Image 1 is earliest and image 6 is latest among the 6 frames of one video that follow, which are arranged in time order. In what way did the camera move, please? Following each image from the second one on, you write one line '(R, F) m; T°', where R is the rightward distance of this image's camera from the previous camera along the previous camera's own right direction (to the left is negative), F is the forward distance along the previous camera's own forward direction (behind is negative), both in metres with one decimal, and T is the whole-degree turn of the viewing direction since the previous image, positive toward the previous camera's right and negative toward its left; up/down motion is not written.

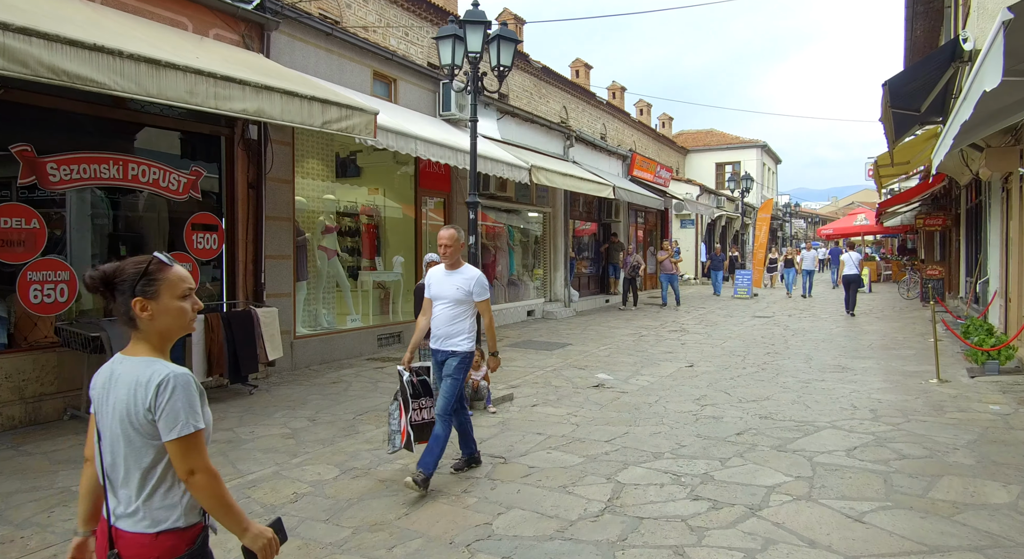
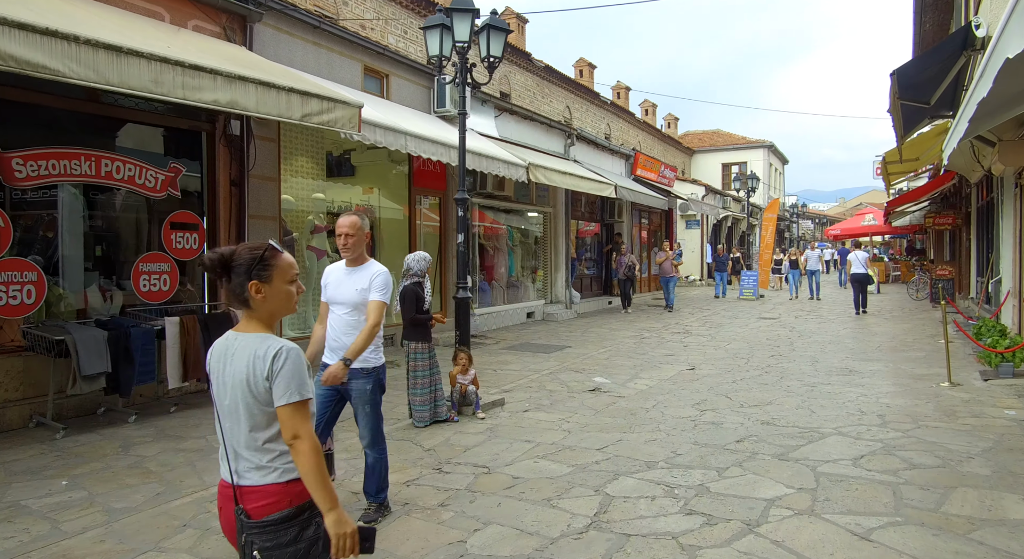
(+0.2, +0.3) m; -1°
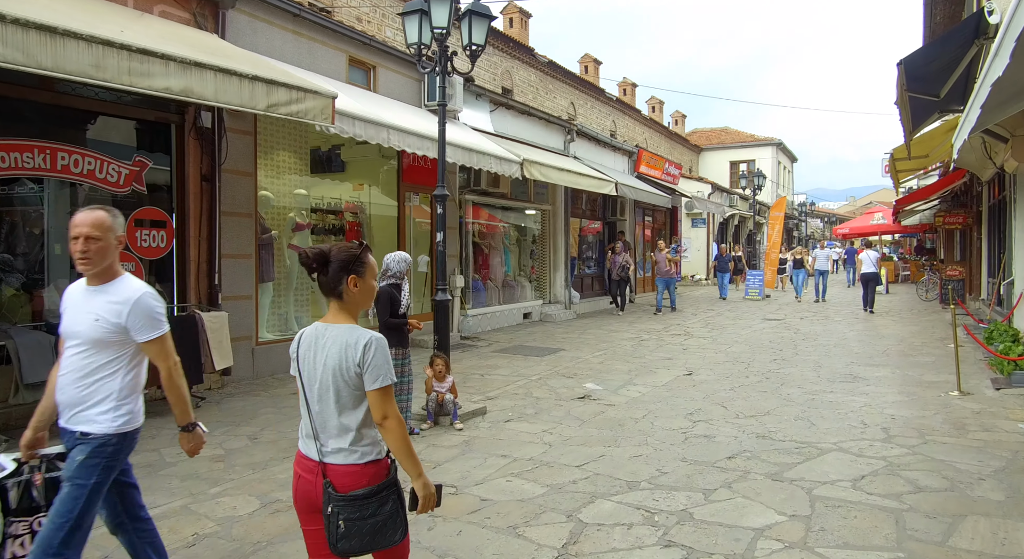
(+0.2, +0.4) m; -1°
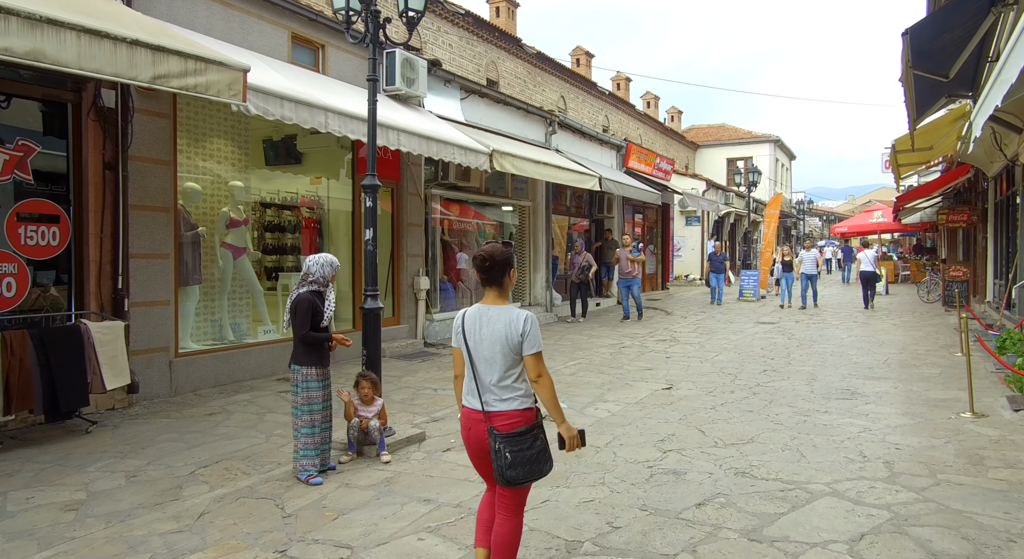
(+0.5, +0.9) m; 0°
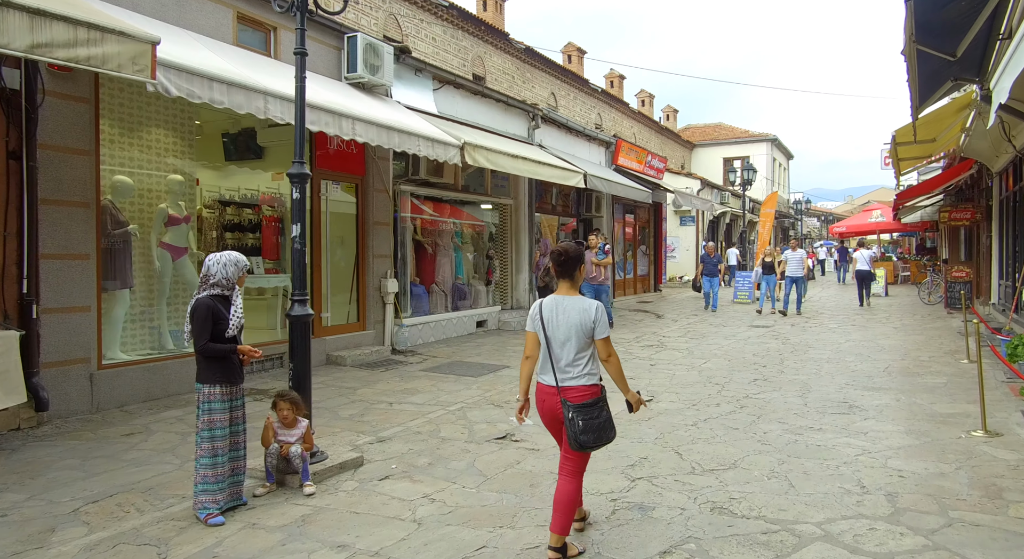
(+0.4, +0.7) m; 0°
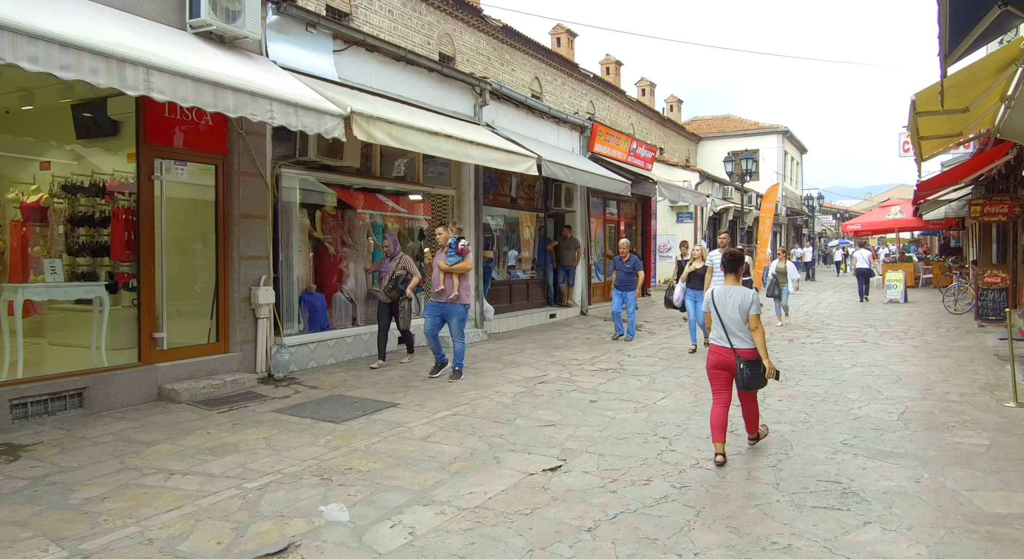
(+1.2, +2.3) m; -1°
